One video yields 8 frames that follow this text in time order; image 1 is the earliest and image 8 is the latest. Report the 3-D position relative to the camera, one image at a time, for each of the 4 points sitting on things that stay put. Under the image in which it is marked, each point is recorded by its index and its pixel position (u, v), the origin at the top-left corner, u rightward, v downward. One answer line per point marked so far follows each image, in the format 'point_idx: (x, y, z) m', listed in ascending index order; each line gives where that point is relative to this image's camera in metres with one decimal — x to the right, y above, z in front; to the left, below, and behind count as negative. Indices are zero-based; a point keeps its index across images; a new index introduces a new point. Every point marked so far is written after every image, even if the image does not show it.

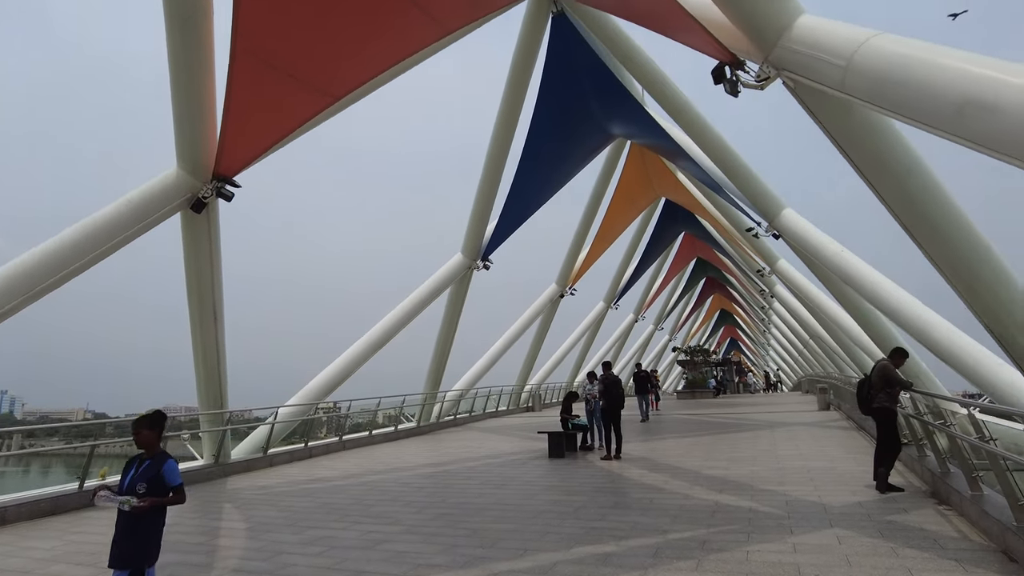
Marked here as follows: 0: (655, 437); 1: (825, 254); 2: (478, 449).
0: (+2.5, -2.7, +11.9) m
1: (+5.6, +0.6, +11.9) m
2: (-0.6, -2.7, +11.2) m
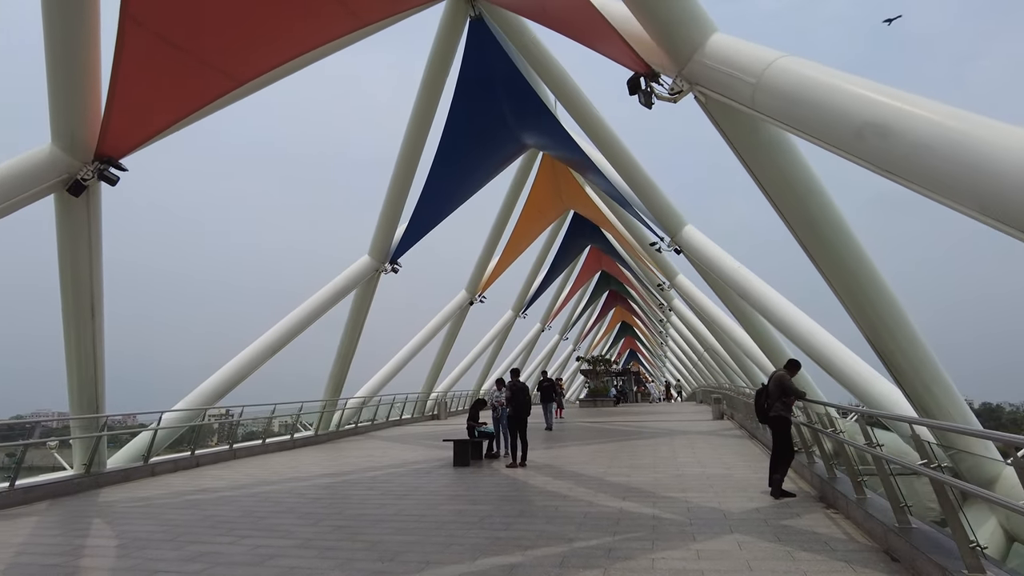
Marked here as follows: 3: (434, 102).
0: (+0.8, -2.8, +12.0) m
1: (+3.9, +0.3, +12.4) m
2: (-2.1, -2.8, +10.8) m
3: (-1.5, +3.6, +12.8) m
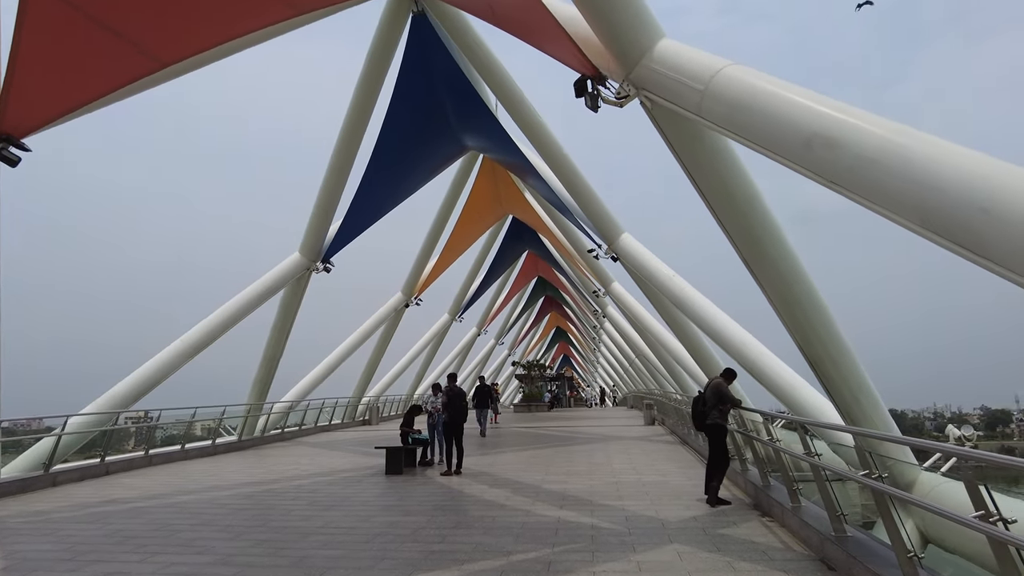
0: (-0.3, -2.9, +11.8) m
1: (+2.8, +0.2, +12.6) m
2: (-3.2, -2.8, +10.4) m
3: (-2.6, +3.6, +12.5) m
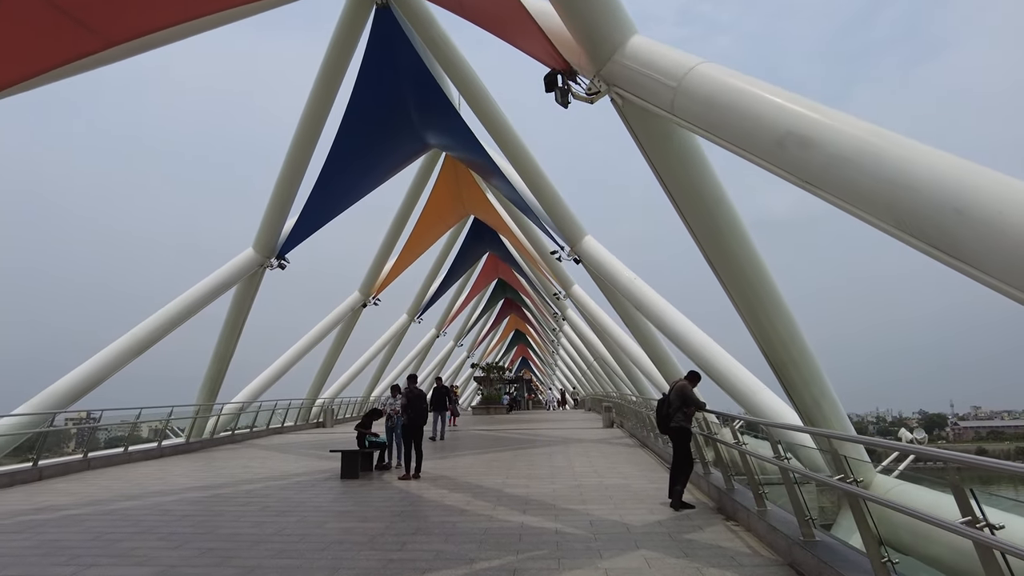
0: (-1.0, -2.9, +11.6) m
1: (+2.1, +0.1, +12.6) m
2: (-3.8, -2.7, +10.0) m
3: (-3.3, +3.6, +12.2) m
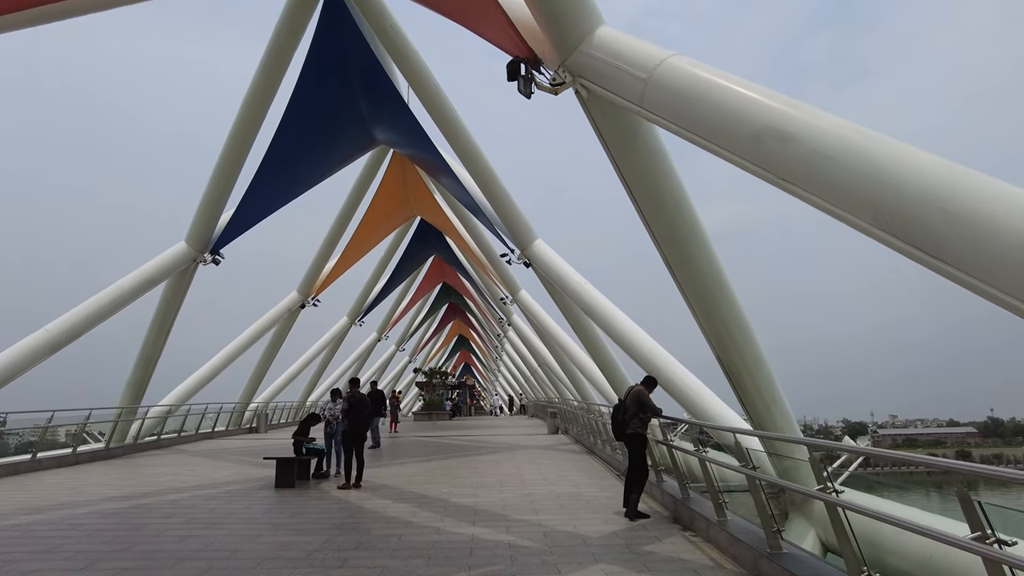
0: (-1.9, -2.9, +11.1) m
1: (+1.1, 0.0, +12.4) m
2: (-4.6, -2.6, +9.3) m
3: (-4.1, +3.6, +11.6) m
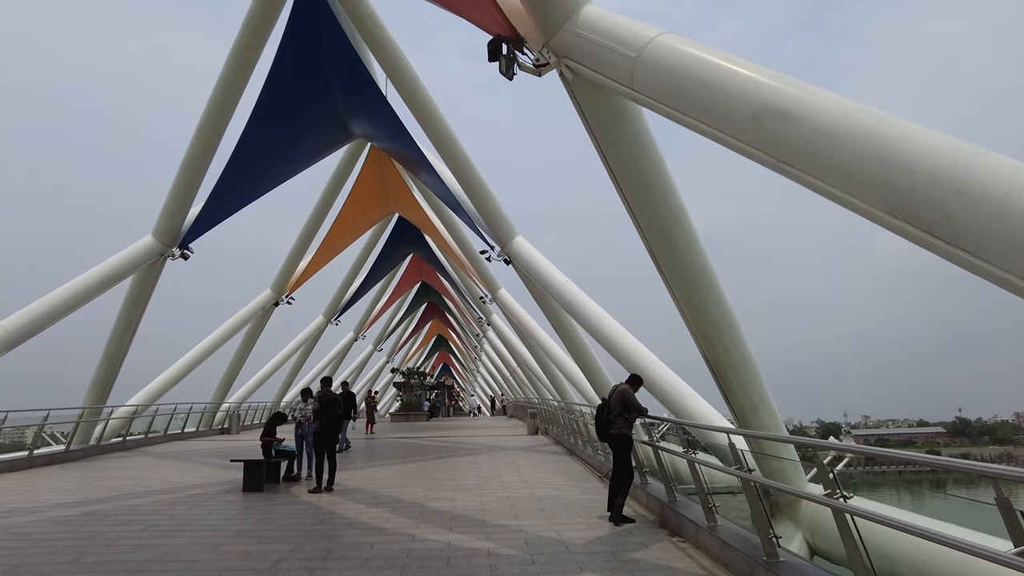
0: (-2.3, -2.8, +10.8) m
1: (+0.7, +0.1, +12.1) m
2: (-4.8, -2.6, +8.9) m
3: (-4.4, +3.7, +11.2) m
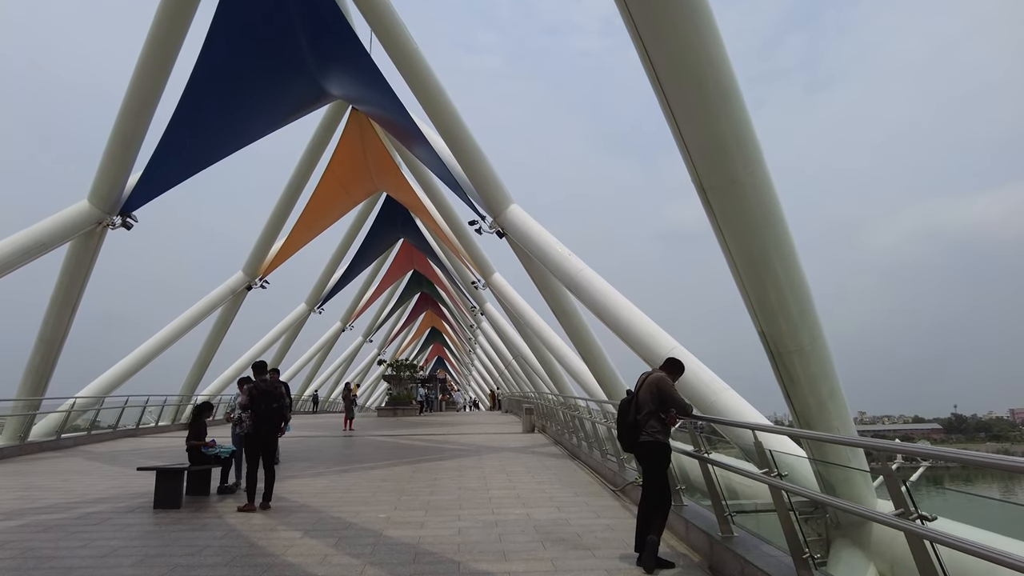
0: (-2.4, -2.4, +9.0) m
1: (+0.7, +0.5, +10.4) m
2: (-4.9, -2.2, +7.1) m
3: (-4.5, +4.1, +9.4) m
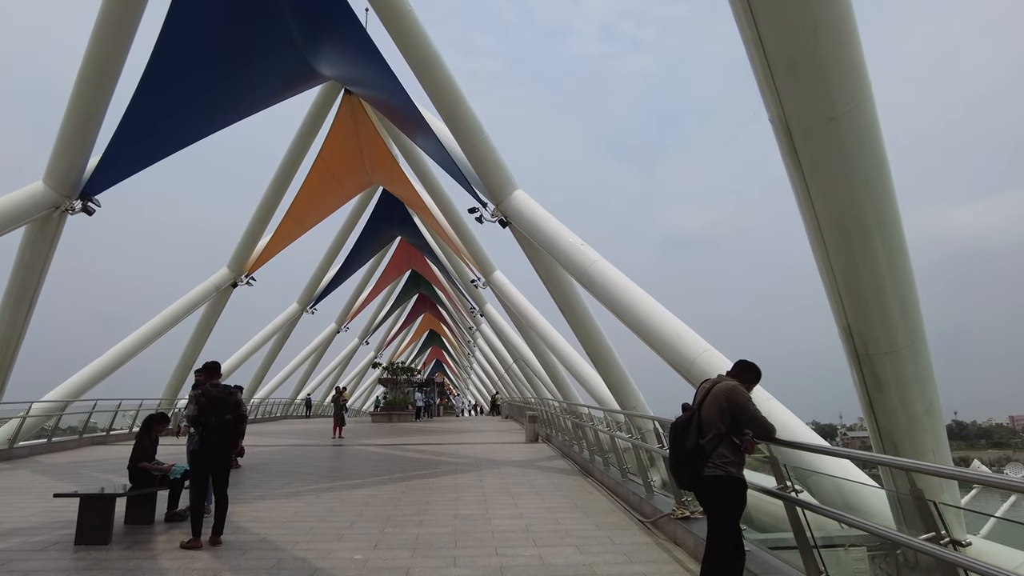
0: (-2.3, -2.3, +7.9) m
1: (+0.7, +0.6, +9.2) m
2: (-4.9, -2.0, +6.0) m
3: (-4.4, +4.2, +8.2) m
